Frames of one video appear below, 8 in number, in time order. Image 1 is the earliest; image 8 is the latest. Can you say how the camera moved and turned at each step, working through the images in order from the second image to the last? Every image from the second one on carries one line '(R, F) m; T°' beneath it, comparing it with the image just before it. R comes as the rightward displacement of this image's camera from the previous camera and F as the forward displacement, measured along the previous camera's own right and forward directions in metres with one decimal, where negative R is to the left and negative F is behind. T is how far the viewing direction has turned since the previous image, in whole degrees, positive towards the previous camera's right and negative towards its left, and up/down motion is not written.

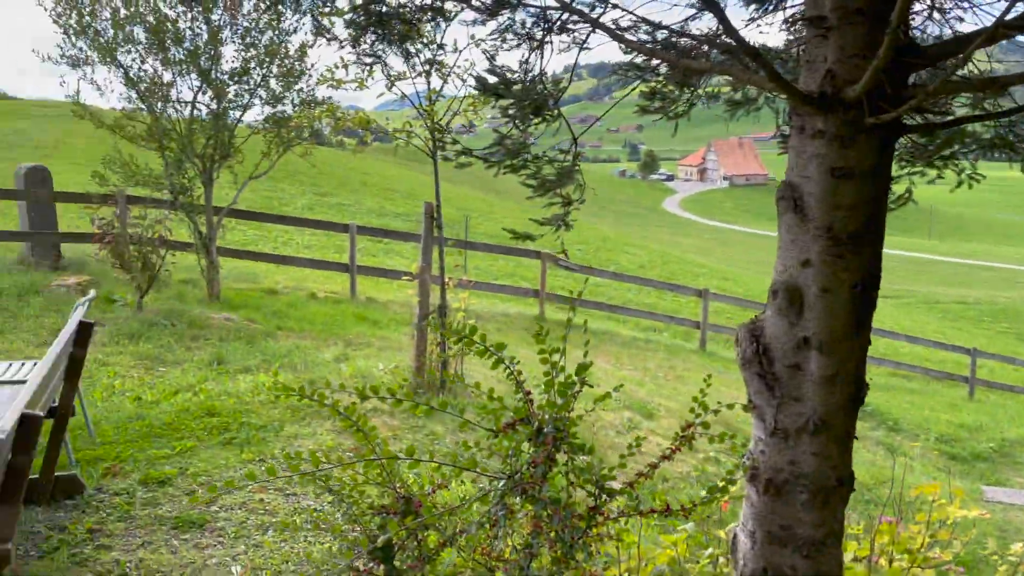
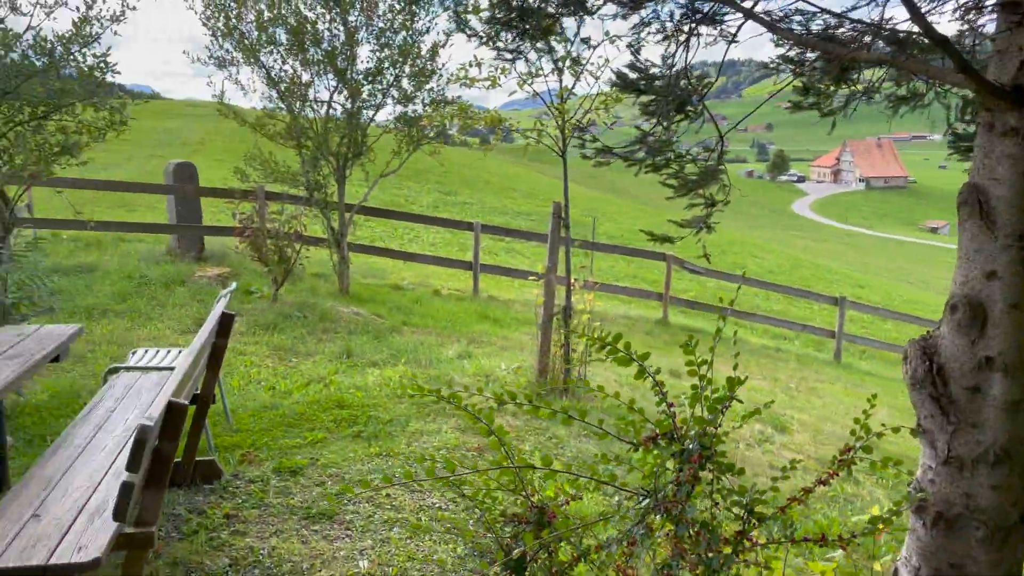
(-0.1, +0.1) m; -8°
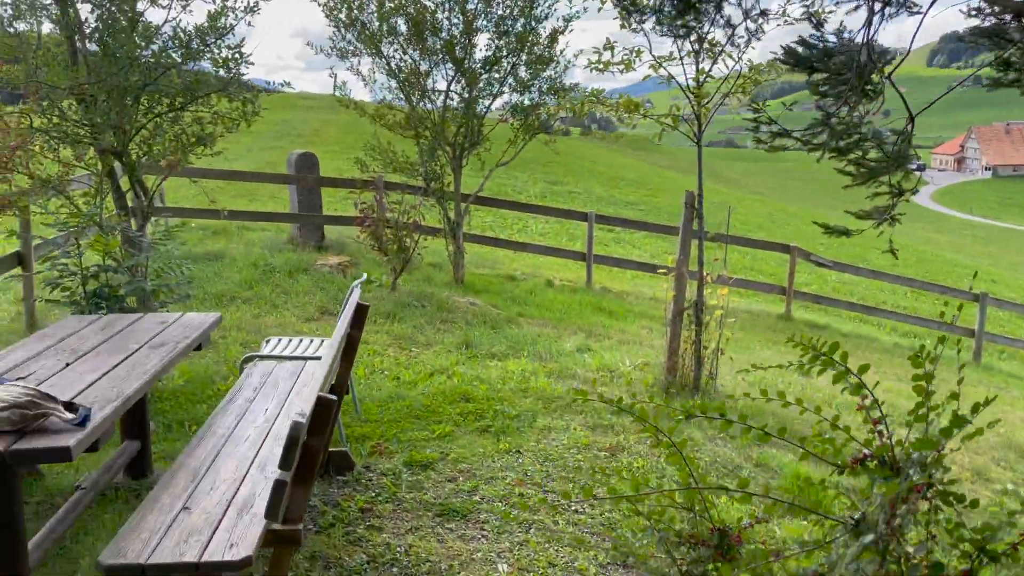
(-0.2, +0.1) m; -7°
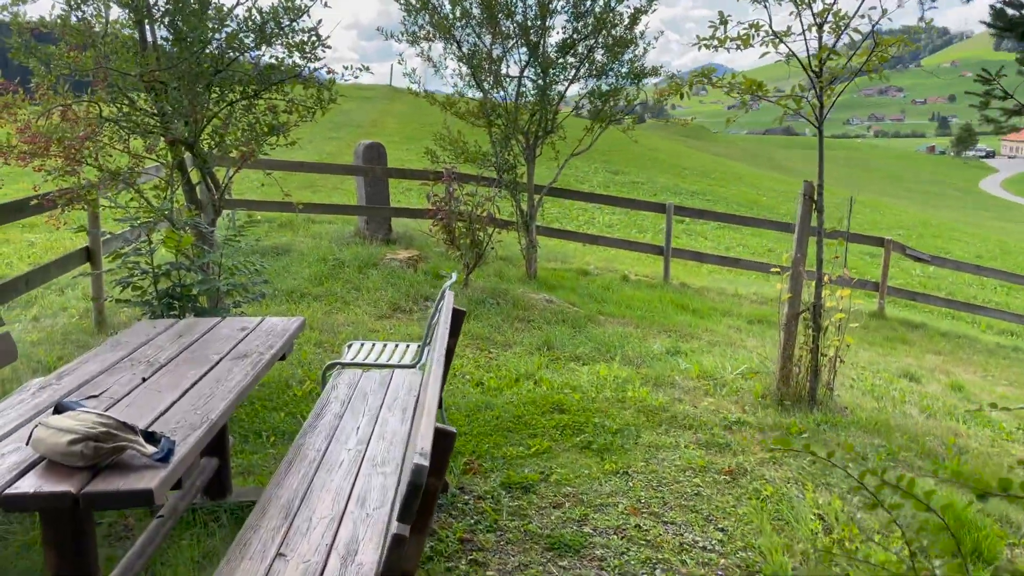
(-0.2, +0.4) m; -4°
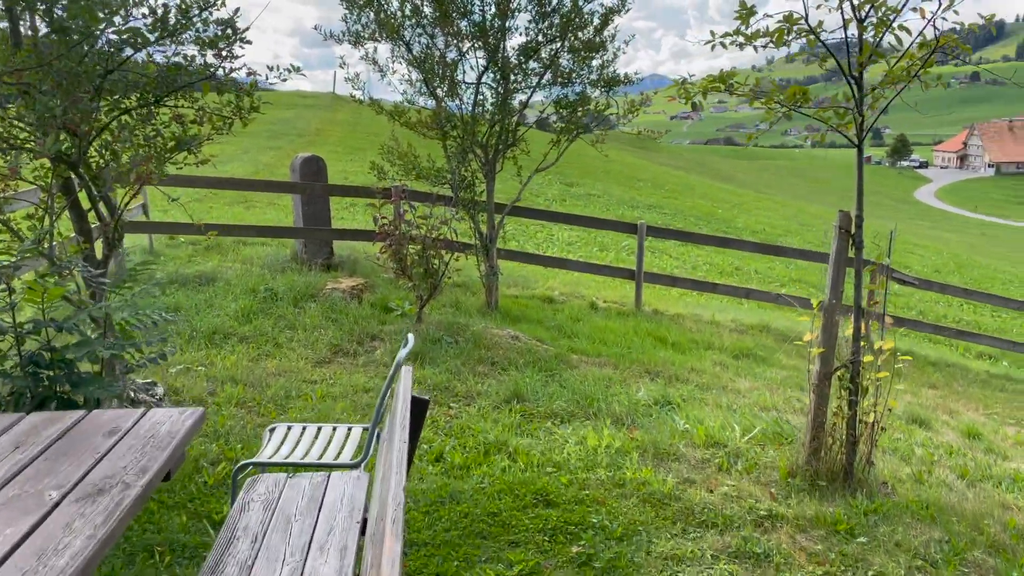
(-0.1, +0.9) m; +4°
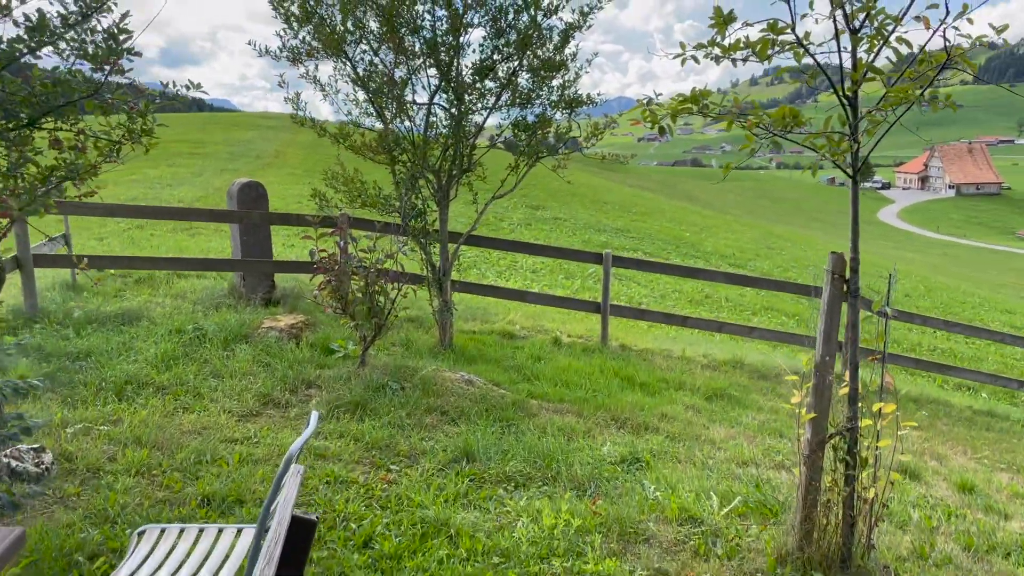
(+0.1, +0.6) m; +2°
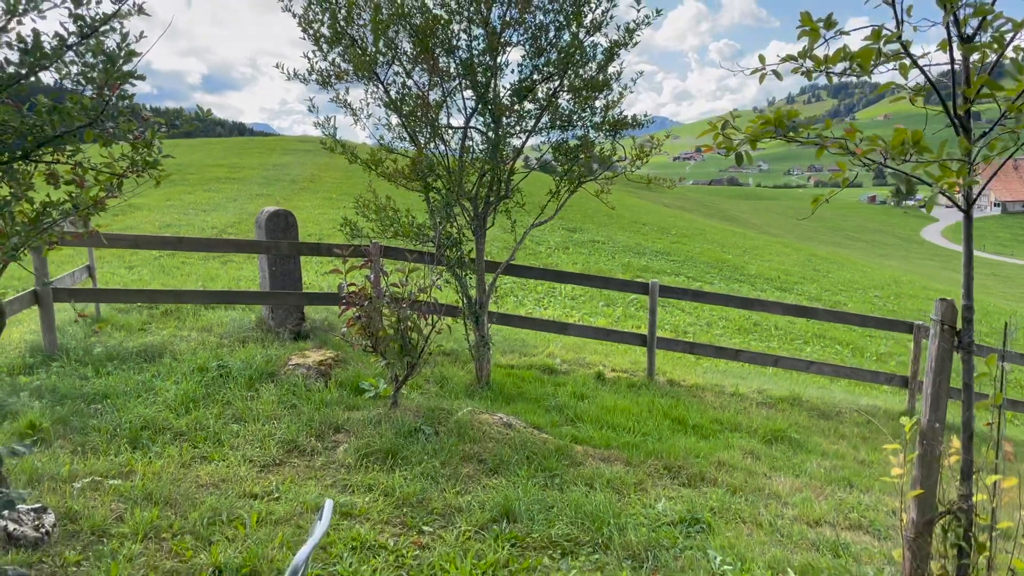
(0.0, +0.4) m; -2°
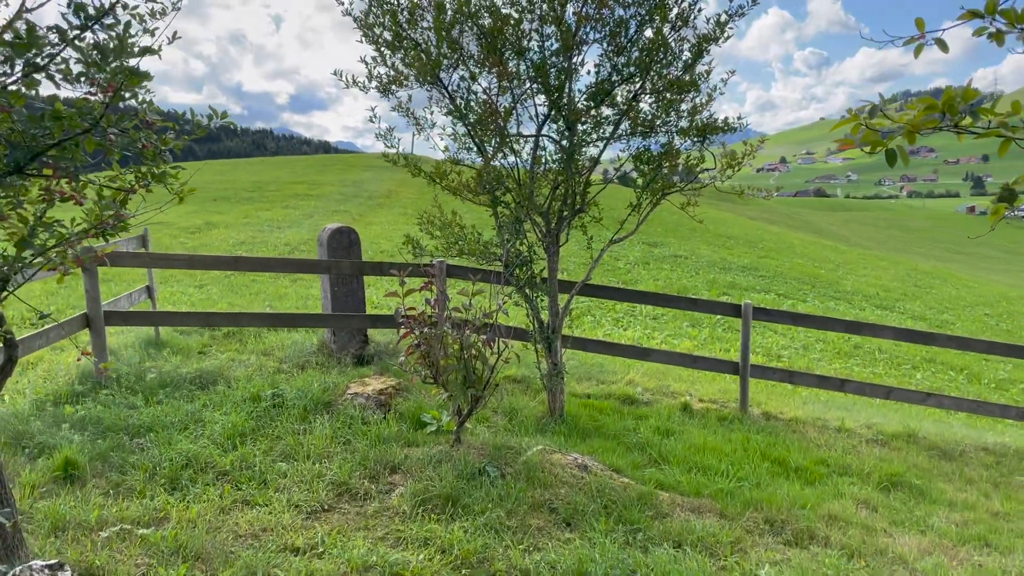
(0.0, +0.6) m; -5°
